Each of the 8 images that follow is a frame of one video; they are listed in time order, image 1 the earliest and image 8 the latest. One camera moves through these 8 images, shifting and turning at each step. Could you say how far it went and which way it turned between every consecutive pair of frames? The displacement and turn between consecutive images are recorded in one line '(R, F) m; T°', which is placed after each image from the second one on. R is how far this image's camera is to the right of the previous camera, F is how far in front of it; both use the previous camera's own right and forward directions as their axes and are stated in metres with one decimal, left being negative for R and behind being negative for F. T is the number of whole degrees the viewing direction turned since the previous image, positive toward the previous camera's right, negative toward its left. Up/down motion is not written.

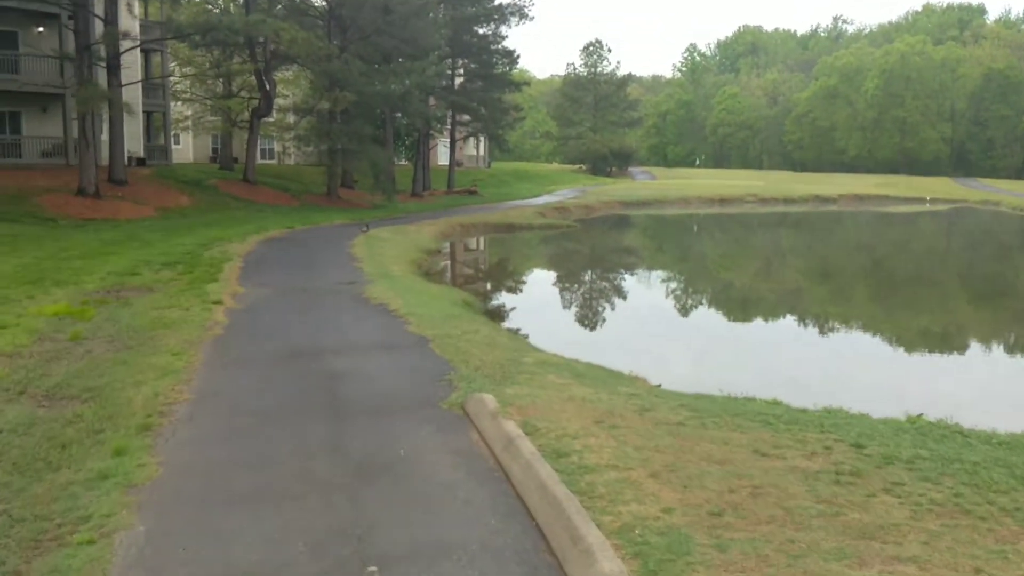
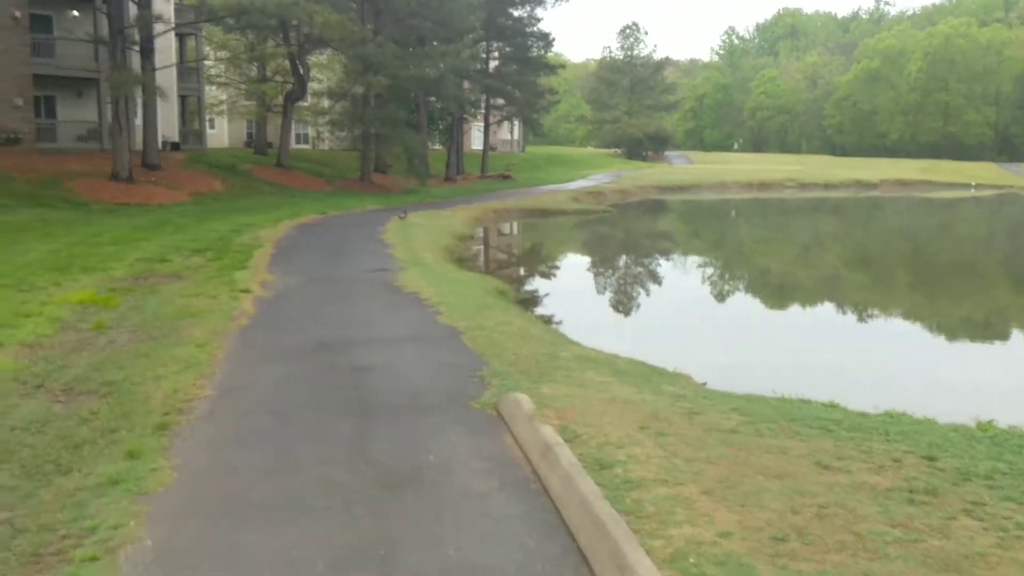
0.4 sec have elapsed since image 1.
(0.0, +0.4) m; -2°
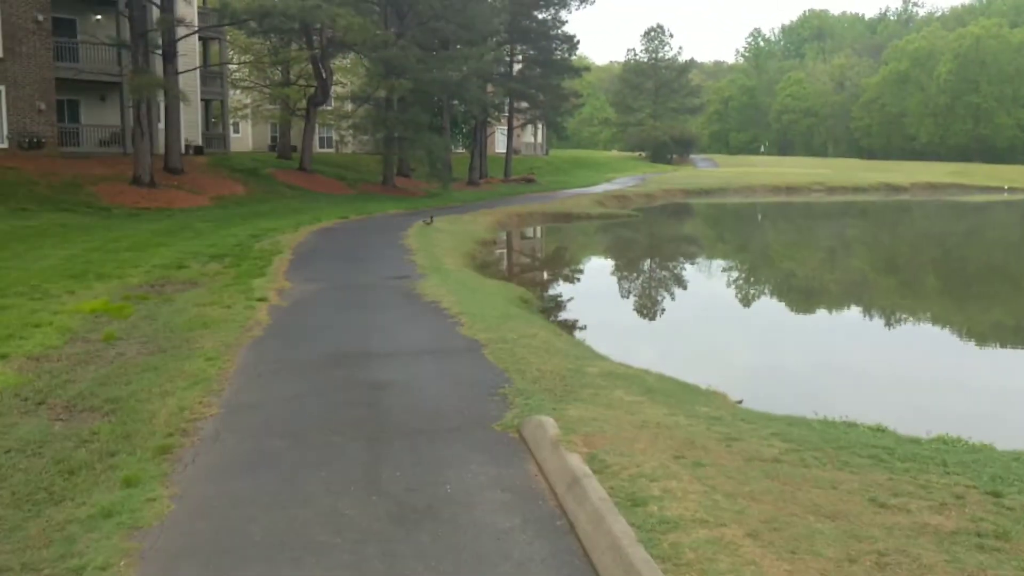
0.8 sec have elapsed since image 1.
(0.0, +0.4) m; -2°
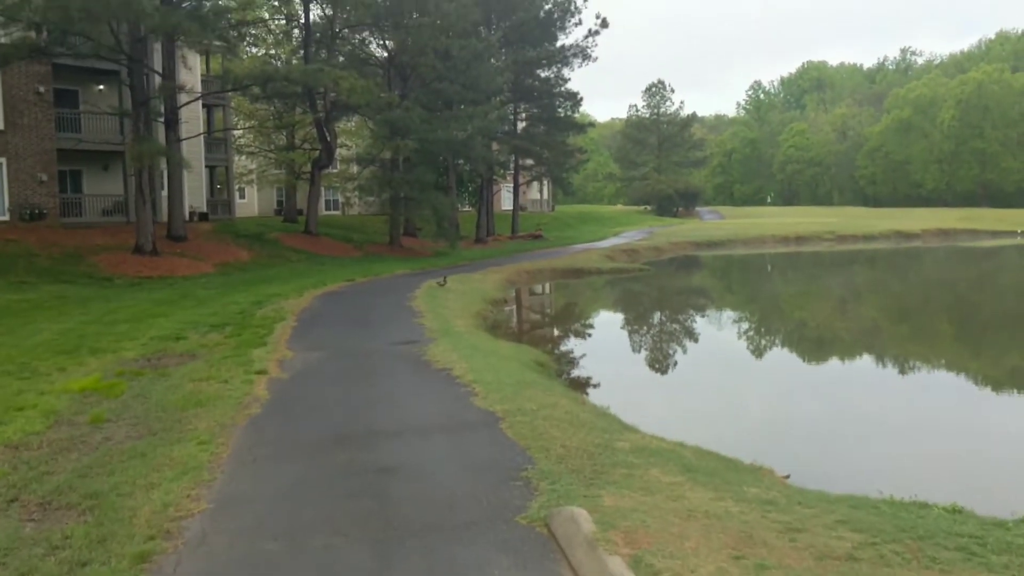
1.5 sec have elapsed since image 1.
(-0.1, +0.6) m; 0°
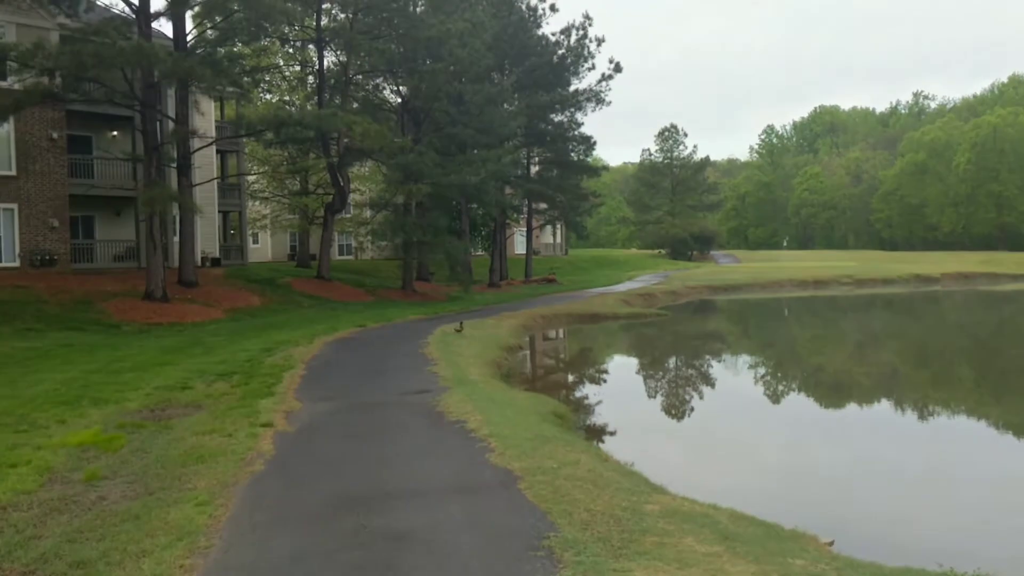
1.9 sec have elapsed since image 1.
(0.0, +0.4) m; -1°
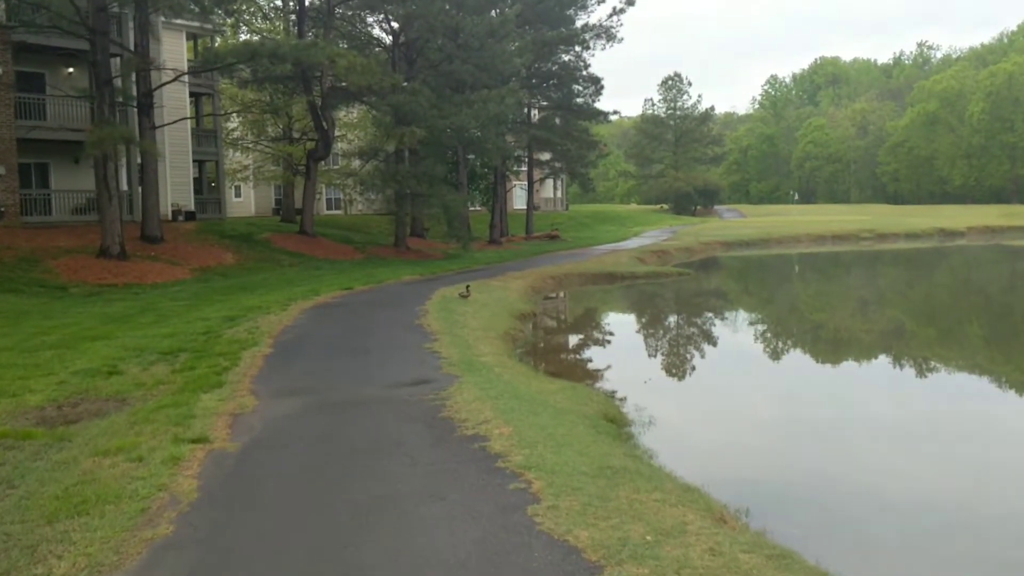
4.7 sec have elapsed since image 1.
(-0.3, +2.8) m; 0°
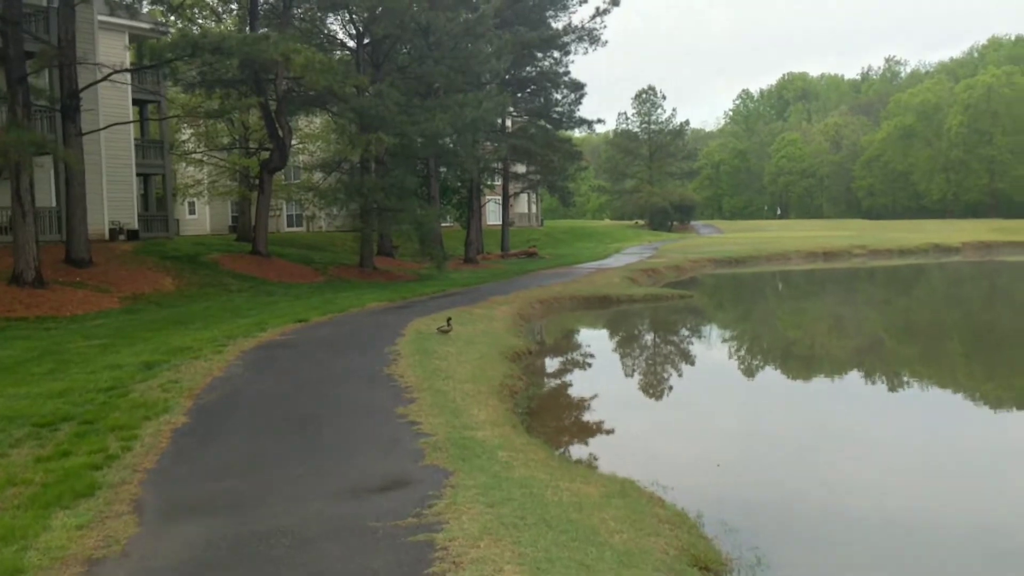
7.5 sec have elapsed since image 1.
(-0.3, +2.7) m; +2°
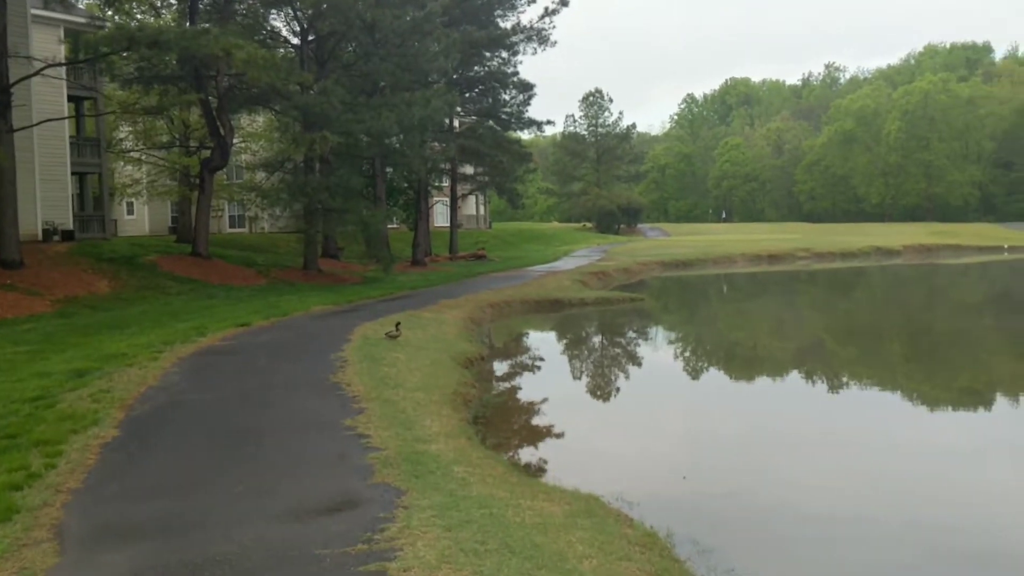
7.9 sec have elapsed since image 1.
(-0.1, +0.3) m; +3°
